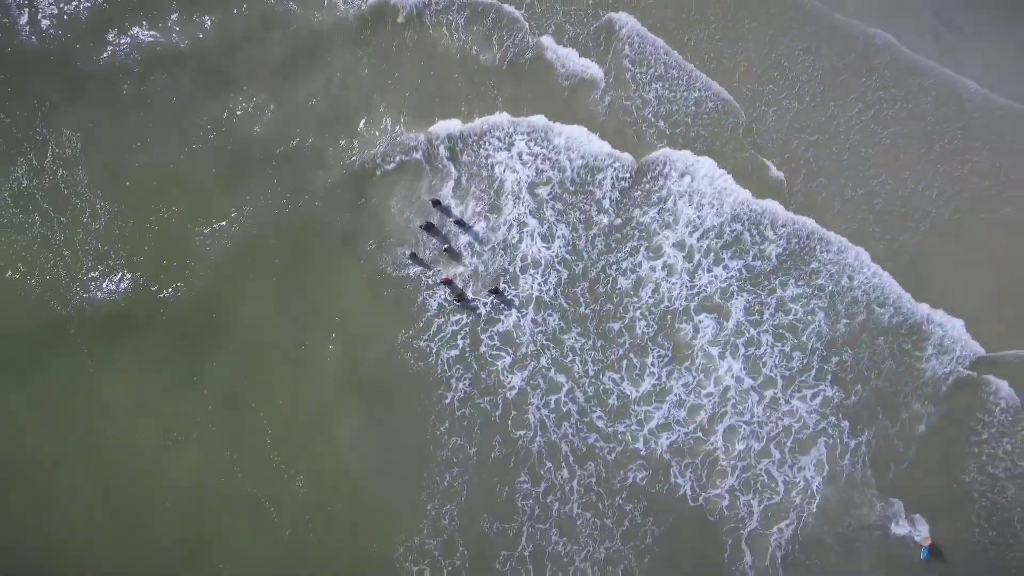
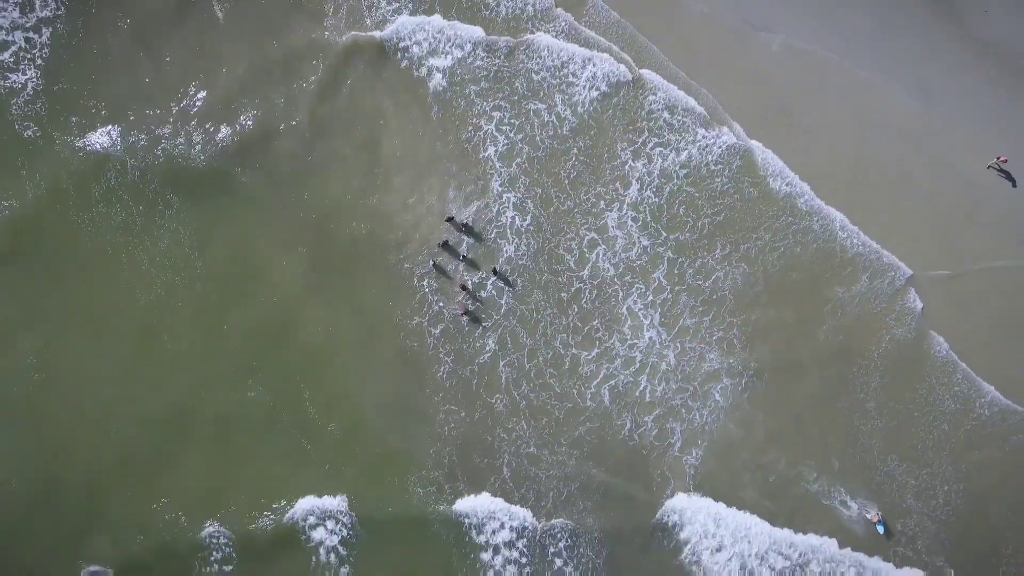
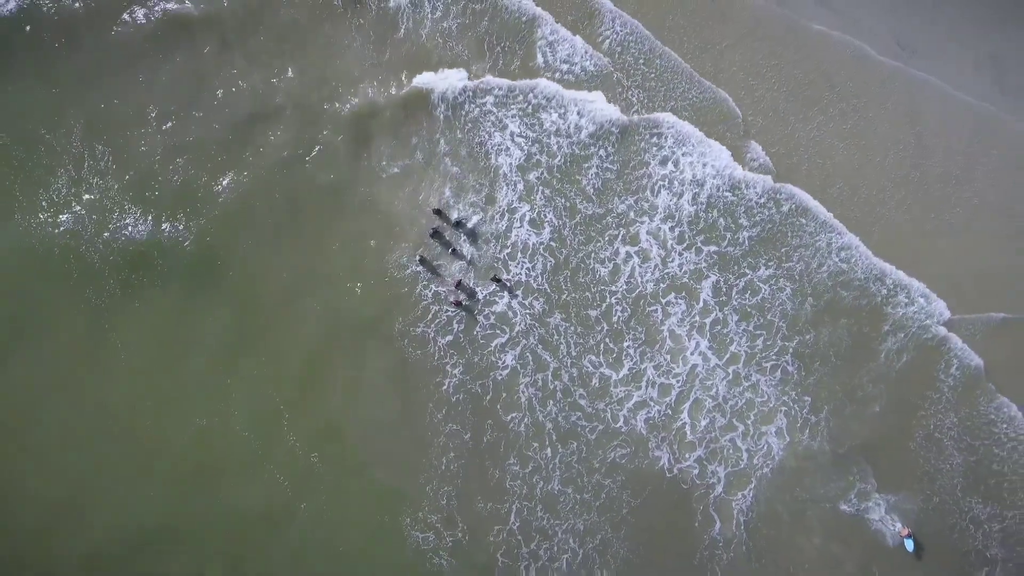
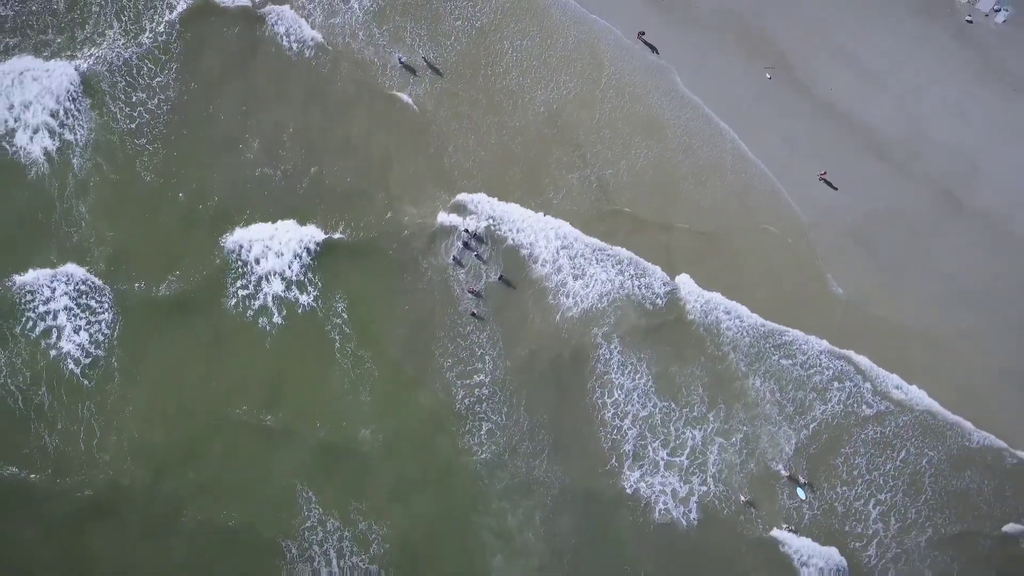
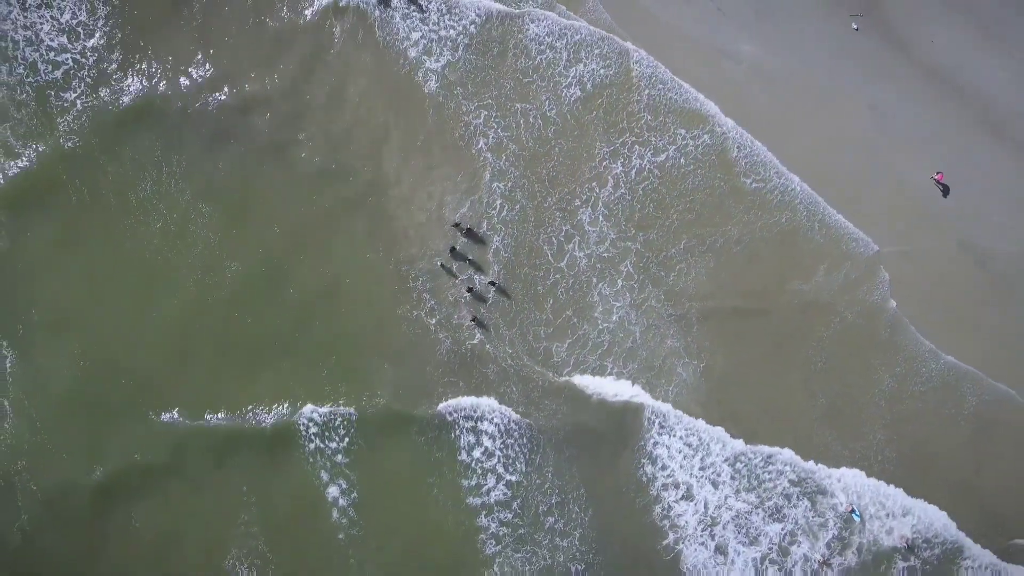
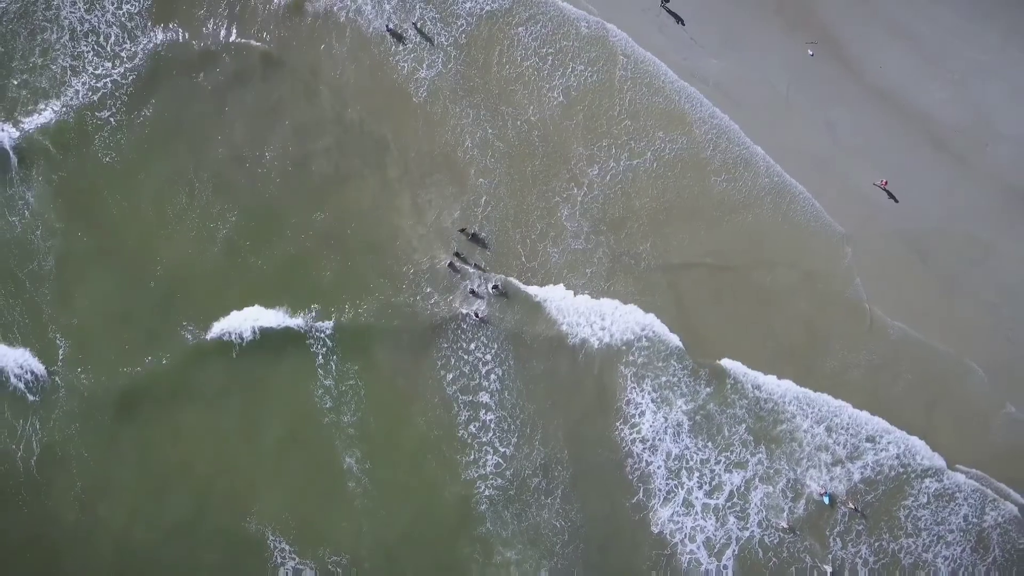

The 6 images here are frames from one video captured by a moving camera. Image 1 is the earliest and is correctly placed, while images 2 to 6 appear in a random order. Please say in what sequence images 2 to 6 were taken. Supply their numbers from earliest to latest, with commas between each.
3, 2, 5, 6, 4
